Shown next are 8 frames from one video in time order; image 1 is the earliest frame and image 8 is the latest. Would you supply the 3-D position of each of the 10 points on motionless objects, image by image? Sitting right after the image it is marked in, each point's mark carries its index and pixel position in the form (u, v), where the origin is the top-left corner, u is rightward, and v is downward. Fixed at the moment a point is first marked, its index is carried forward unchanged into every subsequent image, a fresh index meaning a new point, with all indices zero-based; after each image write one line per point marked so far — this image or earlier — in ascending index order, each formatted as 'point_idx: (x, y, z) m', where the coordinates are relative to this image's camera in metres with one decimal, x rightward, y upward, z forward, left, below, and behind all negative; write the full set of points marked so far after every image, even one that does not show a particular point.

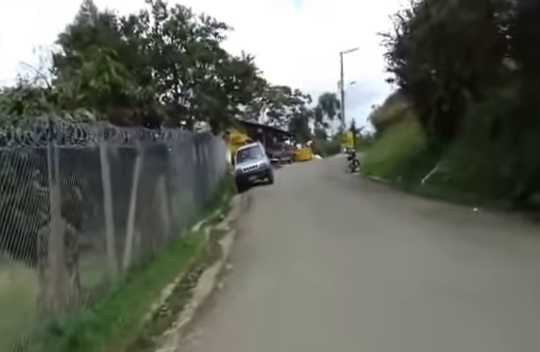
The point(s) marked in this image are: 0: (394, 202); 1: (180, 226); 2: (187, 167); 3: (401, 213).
0: (+4.2, -0.9, +19.4) m
1: (-2.3, -1.3, +14.6) m
2: (-2.6, +0.2, +17.8) m
3: (+3.8, -1.1, +16.6) m
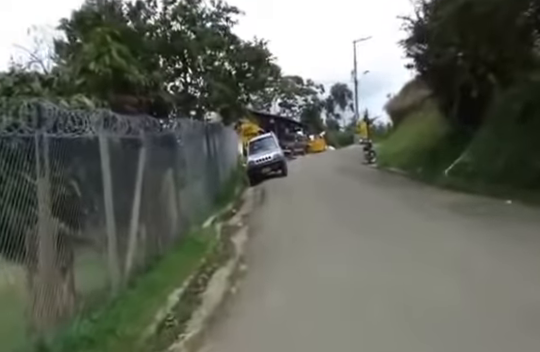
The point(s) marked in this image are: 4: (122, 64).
0: (+4.7, -0.6, +18.4) m
1: (-1.9, -1.1, +13.8) m
2: (-2.1, +0.4, +17.0) m
3: (+4.2, -0.9, +15.7) m
4: (-2.9, +2.2, +11.3) m
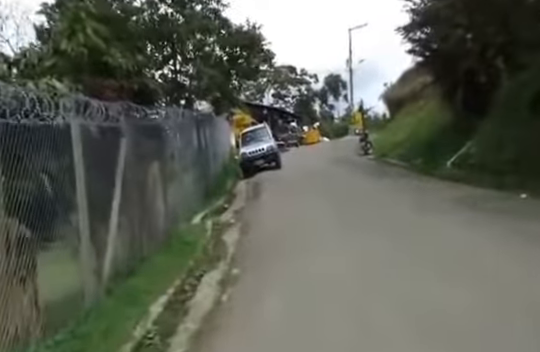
0: (+4.5, -0.4, +17.6) m
1: (-2.0, -0.9, +12.9) m
2: (-2.3, +0.7, +16.0) m
3: (+4.1, -0.7, +14.8) m
4: (-3.0, +2.4, +10.3) m
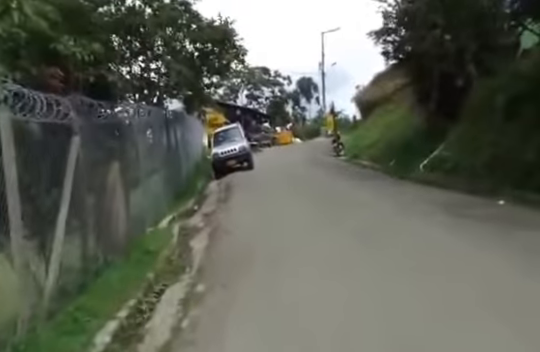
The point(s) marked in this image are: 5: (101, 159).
0: (+3.7, -0.5, +17.0) m
1: (-2.7, -1.0, +12.0) m
2: (-3.1, +0.6, +15.1) m
3: (+3.4, -0.8, +14.2) m
4: (-3.5, +2.3, +9.3) m
5: (-2.6, +0.3, +8.9) m
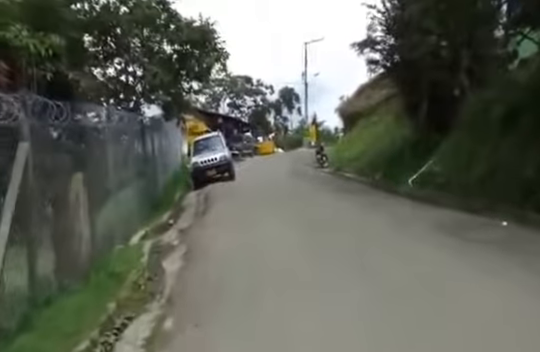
0: (+3.1, -0.9, +16.1) m
1: (-3.0, -1.2, +10.9) m
2: (-3.5, +0.4, +14.0) m
3: (+3.0, -1.1, +13.3) m
4: (-3.7, +2.2, +8.2) m
5: (-2.8, +0.1, +7.8) m
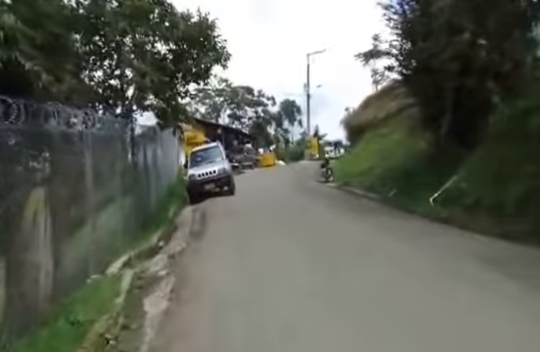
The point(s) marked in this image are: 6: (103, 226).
0: (+3.2, -1.3, +14.2) m
1: (-2.9, -1.5, +9.0) m
2: (-3.4, 0.0, +12.2) m
3: (+3.1, -1.5, +11.4) m
4: (-3.6, +2.0, +6.4) m
5: (-2.7, -0.1, +6.0) m
6: (-3.0, -0.9, +10.4) m
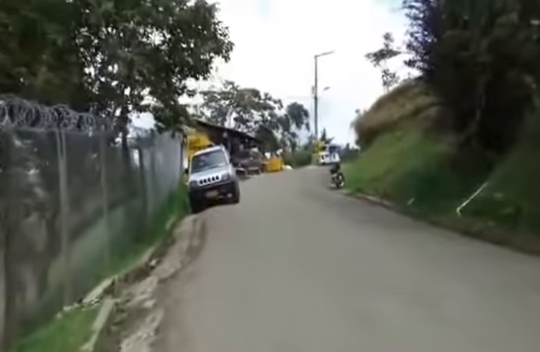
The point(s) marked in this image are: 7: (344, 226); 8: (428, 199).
0: (+3.4, -1.5, +12.5) m
1: (-2.8, -1.6, +7.3) m
2: (-3.2, -0.1, +10.5) m
3: (+3.2, -1.6, +9.7) m
4: (-3.5, +1.9, +4.8) m
5: (-2.6, -0.2, +4.3) m
6: (-2.9, -1.0, +8.8) m
7: (+2.1, -1.3, +16.5) m
8: (+5.3, -0.7, +19.9) m
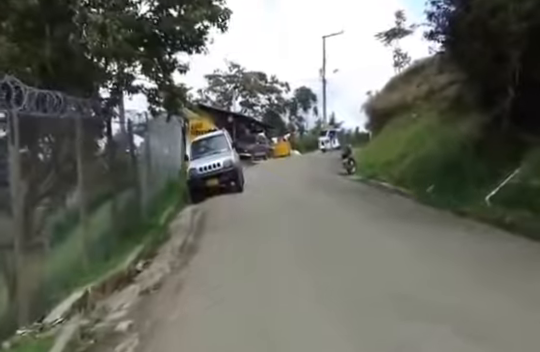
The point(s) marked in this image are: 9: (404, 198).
0: (+3.5, -1.2, +10.9) m
1: (-2.7, -1.5, +5.8) m
2: (-3.1, +0.1, +8.9) m
3: (+3.3, -1.5, +8.1) m
4: (-3.5, +1.9, +3.2) m
5: (-2.7, -0.2, +2.8) m
6: (-2.8, -0.9, +7.2) m
7: (+2.2, -1.0, +14.9) m
8: (+5.5, -0.2, +18.2) m
9: (+4.5, -0.6, +19.2) m
